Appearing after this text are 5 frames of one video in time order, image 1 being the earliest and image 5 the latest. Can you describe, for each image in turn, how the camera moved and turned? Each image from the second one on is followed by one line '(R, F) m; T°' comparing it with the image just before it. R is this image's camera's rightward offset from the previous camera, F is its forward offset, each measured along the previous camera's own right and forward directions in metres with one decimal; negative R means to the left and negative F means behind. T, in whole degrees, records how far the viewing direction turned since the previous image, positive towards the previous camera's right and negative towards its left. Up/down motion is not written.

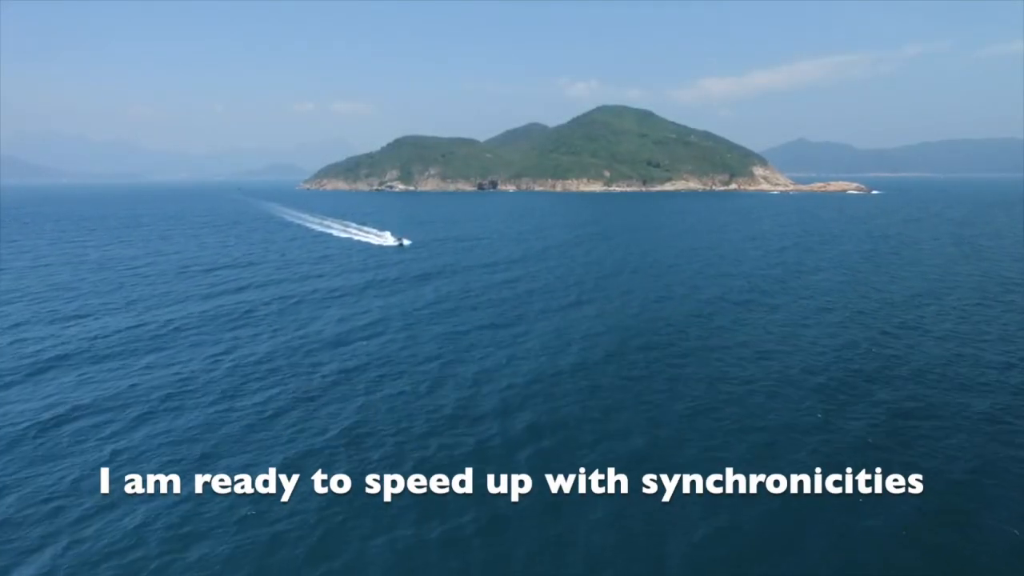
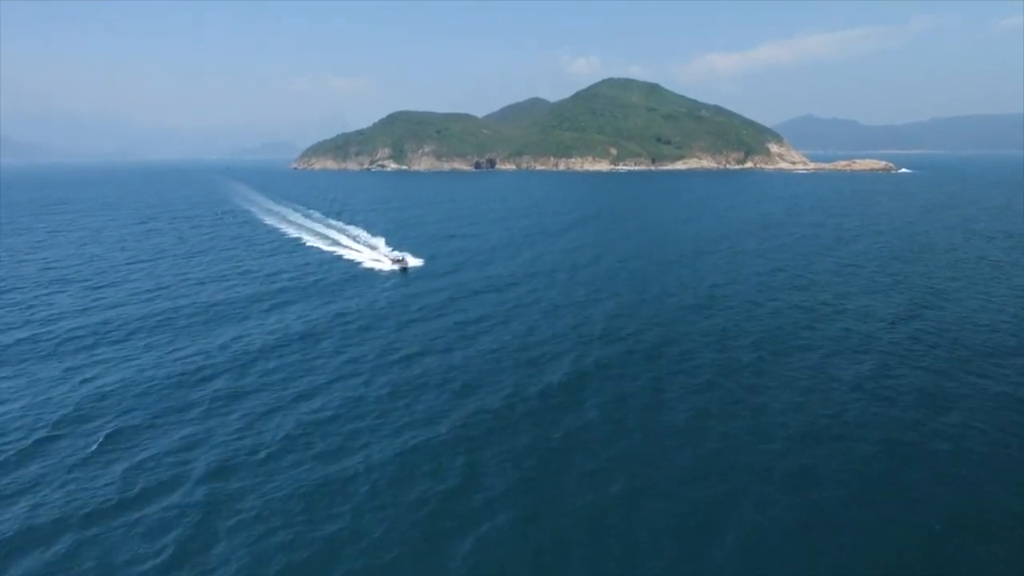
(+1.4, +20.9) m; 0°
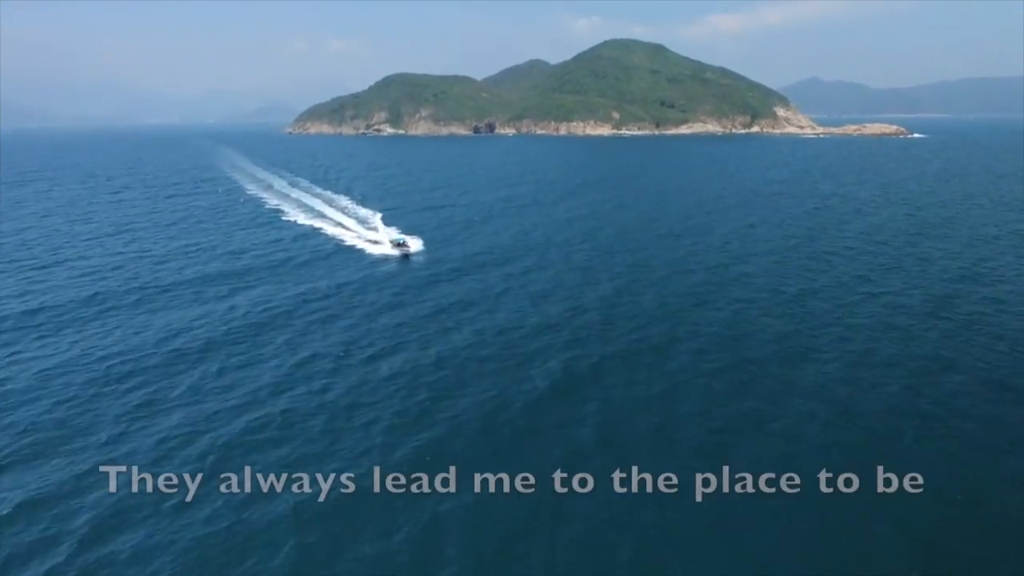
(+0.2, +4.2) m; 0°
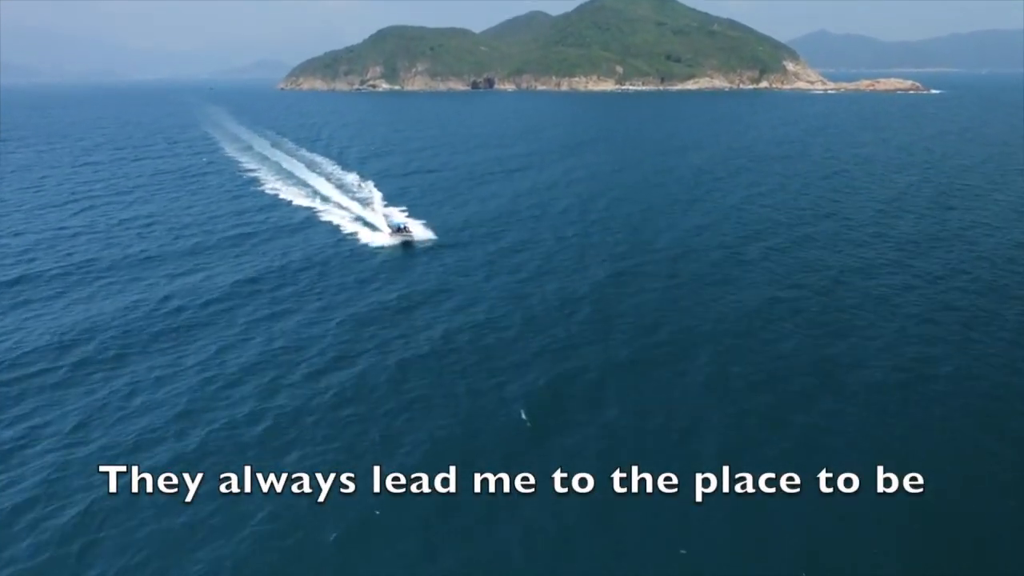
(0.0, +4.9) m; 0°
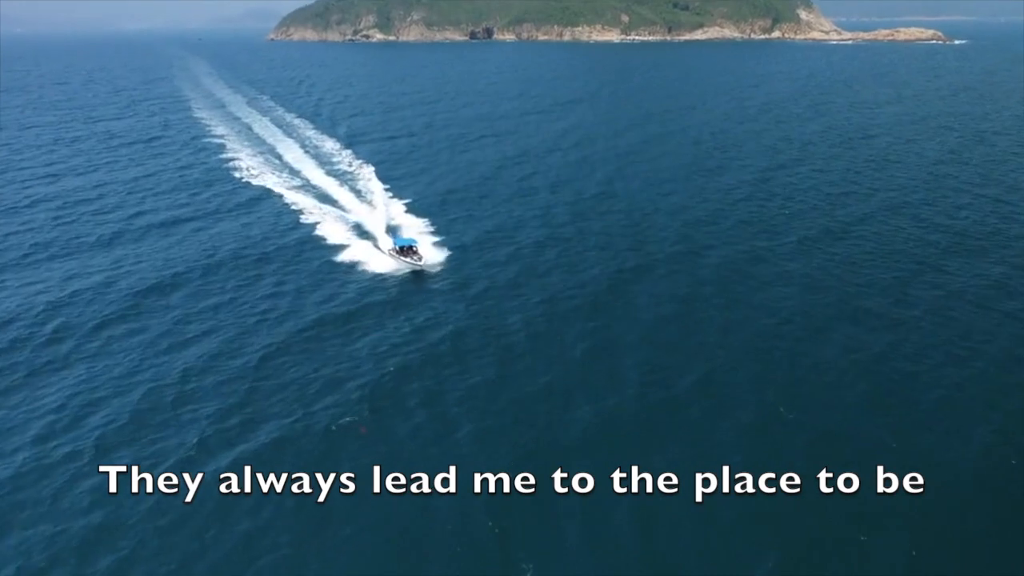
(-0.4, +5.4) m; 0°
